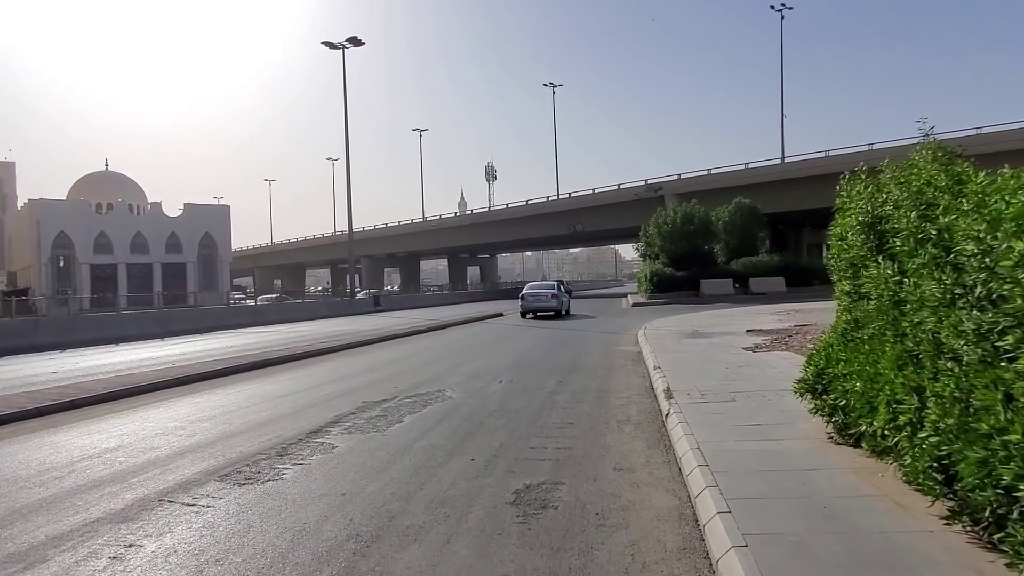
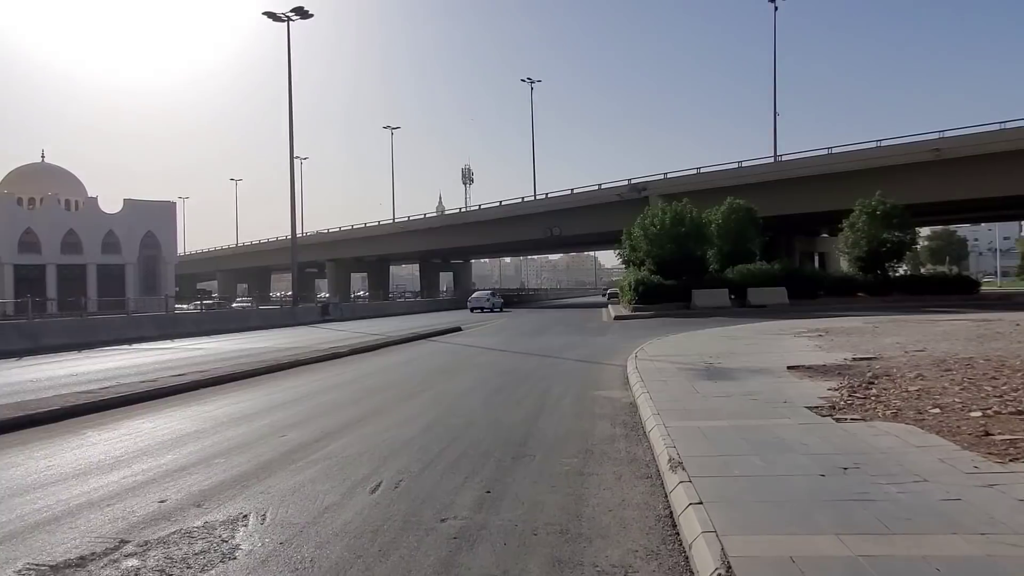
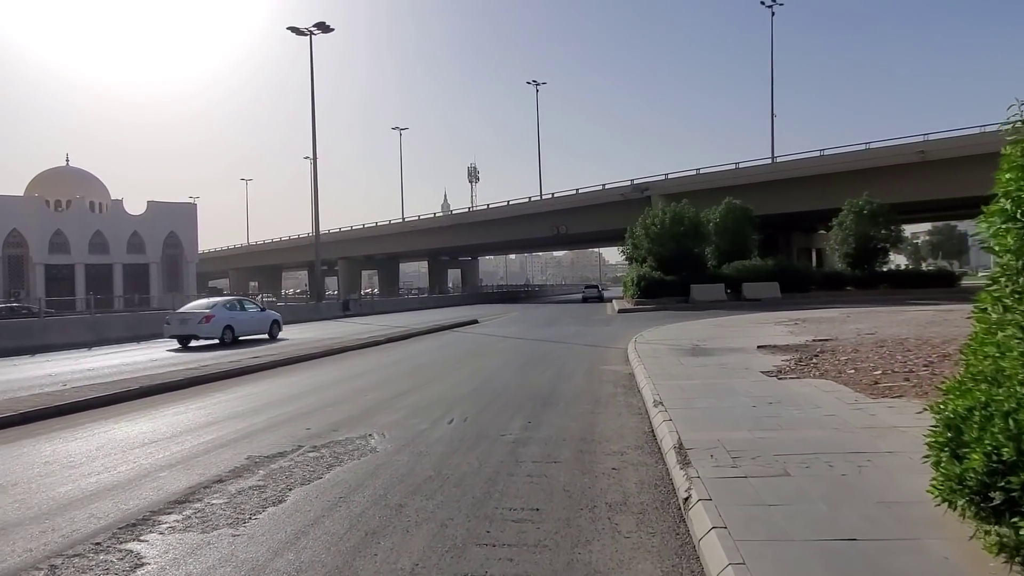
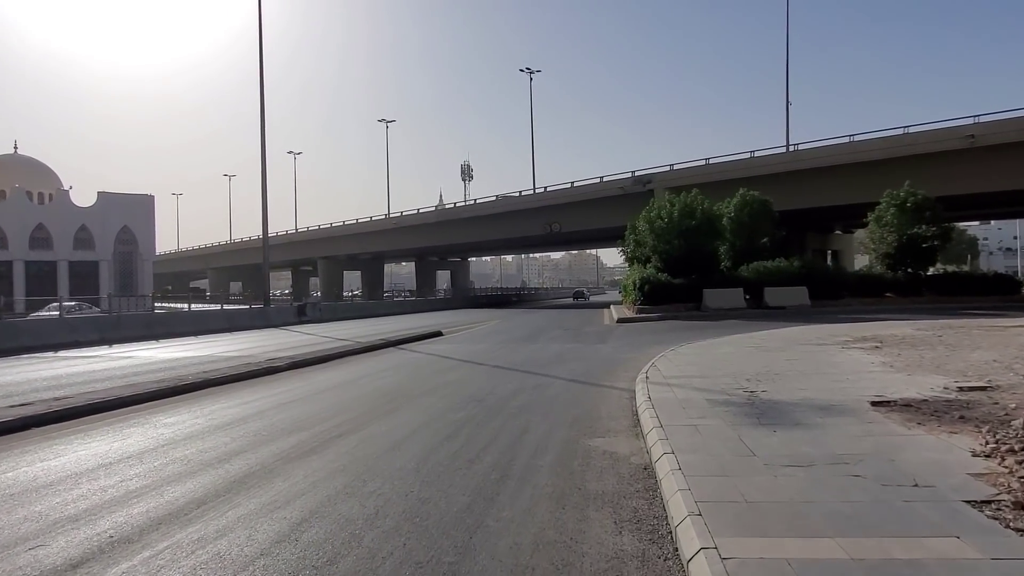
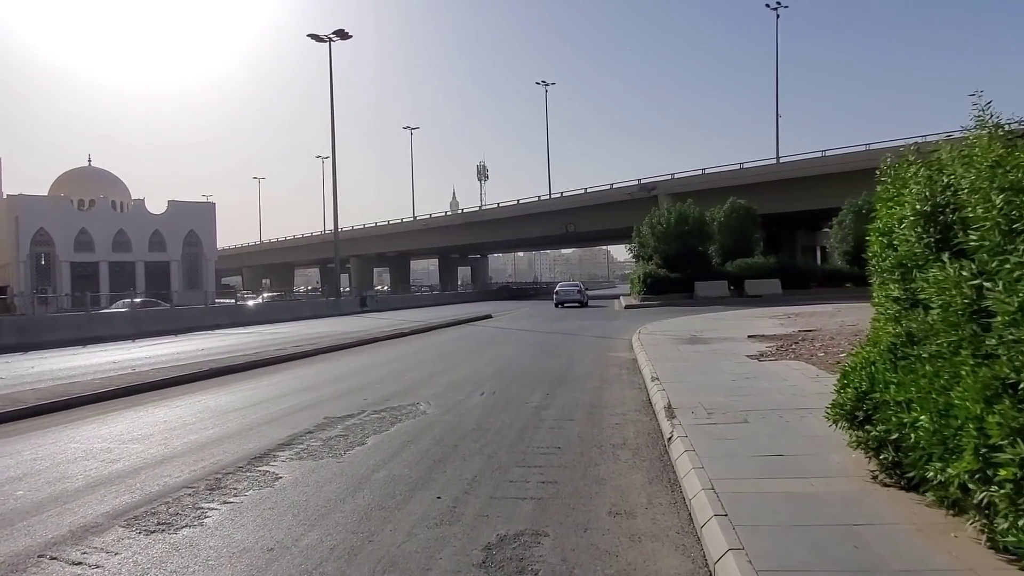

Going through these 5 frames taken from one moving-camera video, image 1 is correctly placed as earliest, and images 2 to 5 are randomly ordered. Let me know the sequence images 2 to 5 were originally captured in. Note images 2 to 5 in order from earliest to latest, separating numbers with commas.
5, 3, 2, 4
